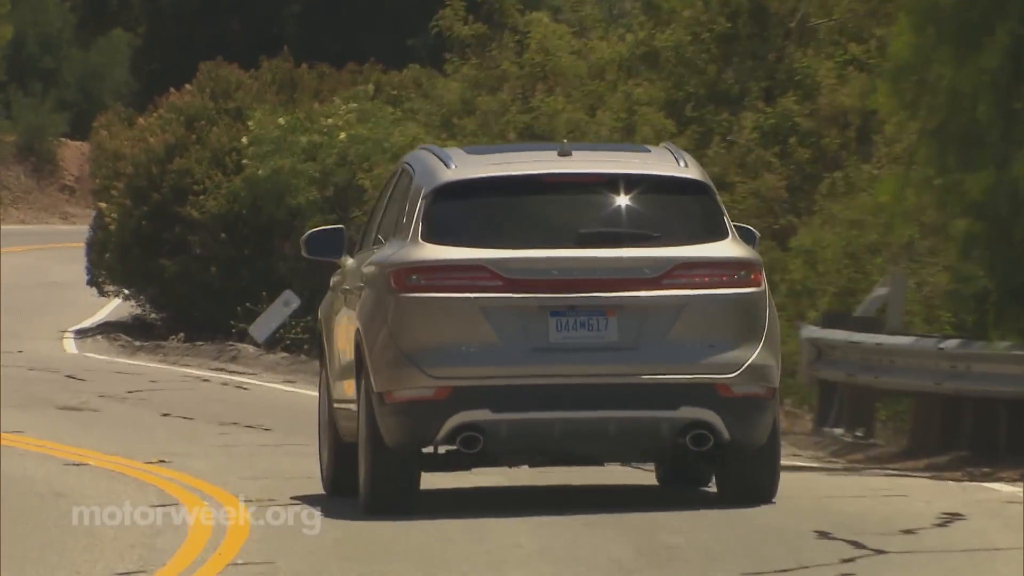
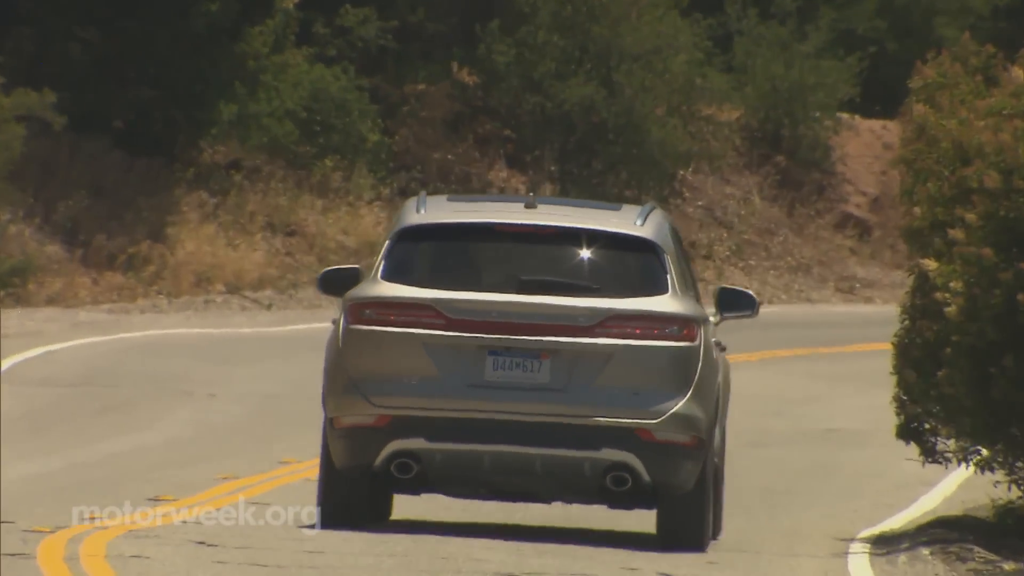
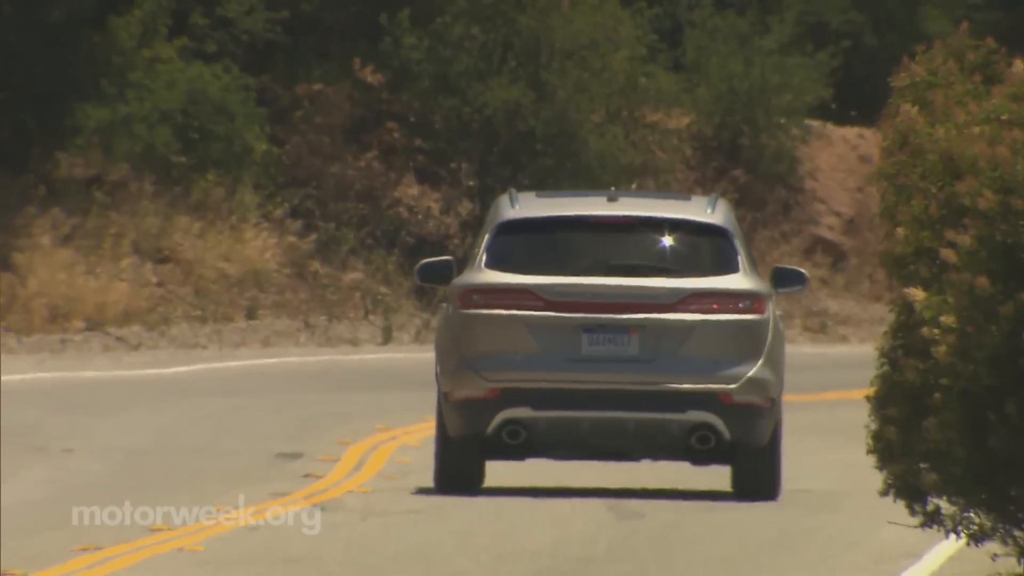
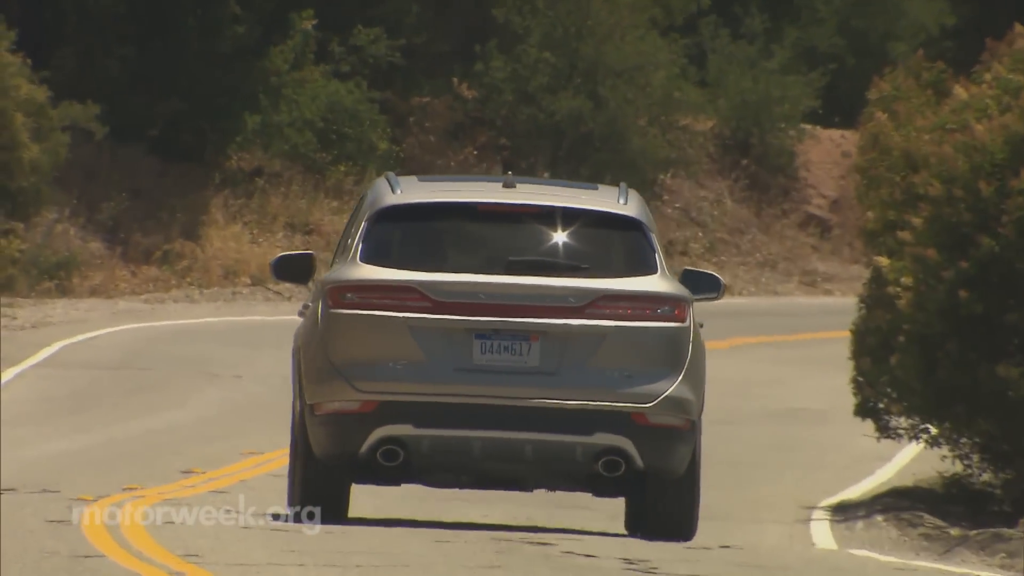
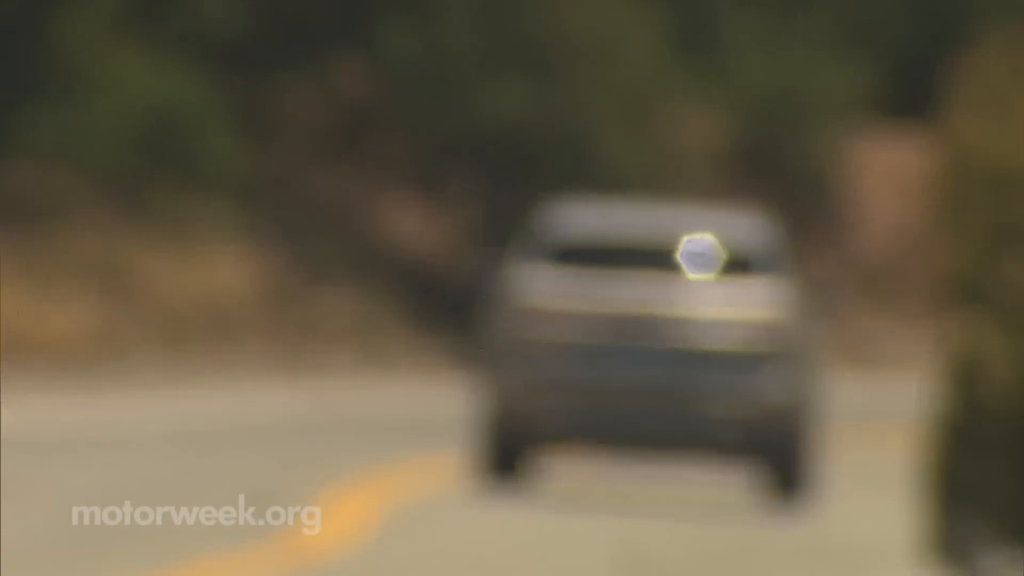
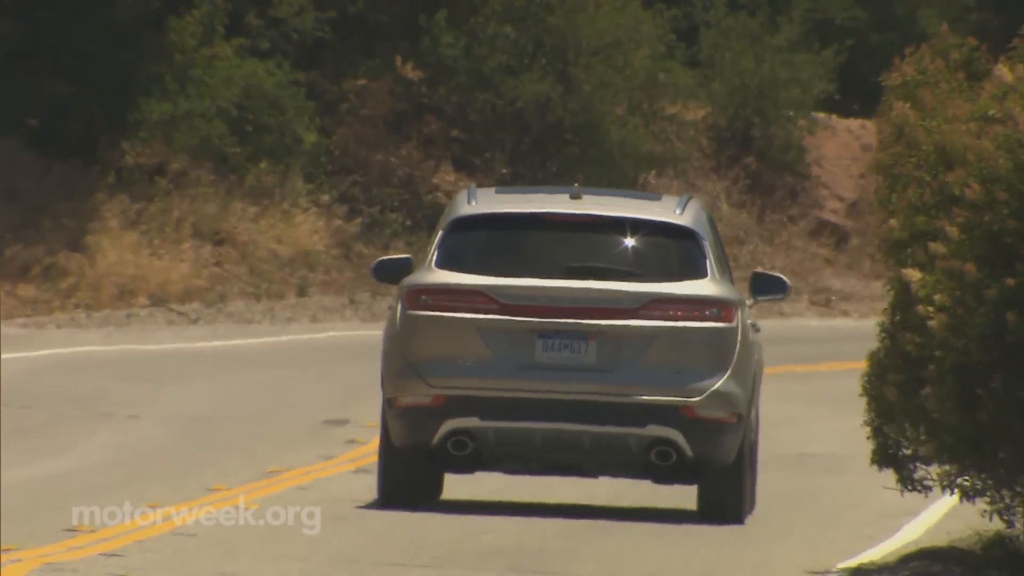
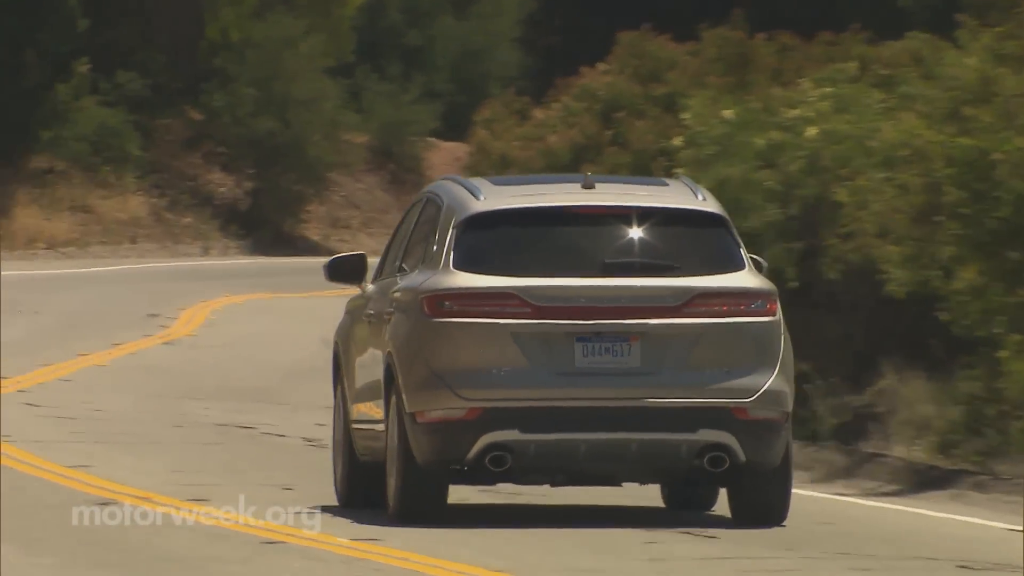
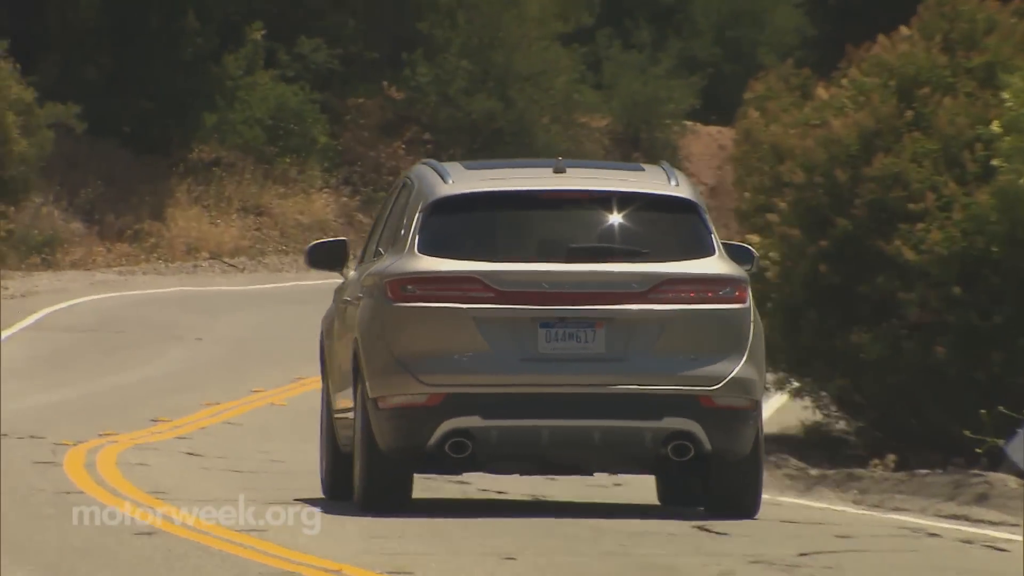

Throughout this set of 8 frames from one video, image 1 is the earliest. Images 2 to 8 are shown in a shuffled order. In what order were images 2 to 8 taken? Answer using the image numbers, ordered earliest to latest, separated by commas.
7, 8, 4, 2, 6, 3, 5
